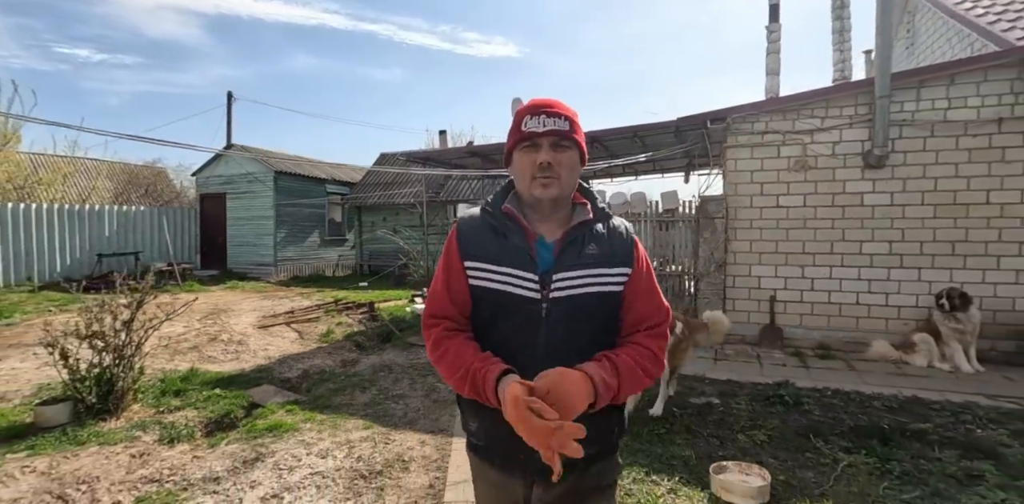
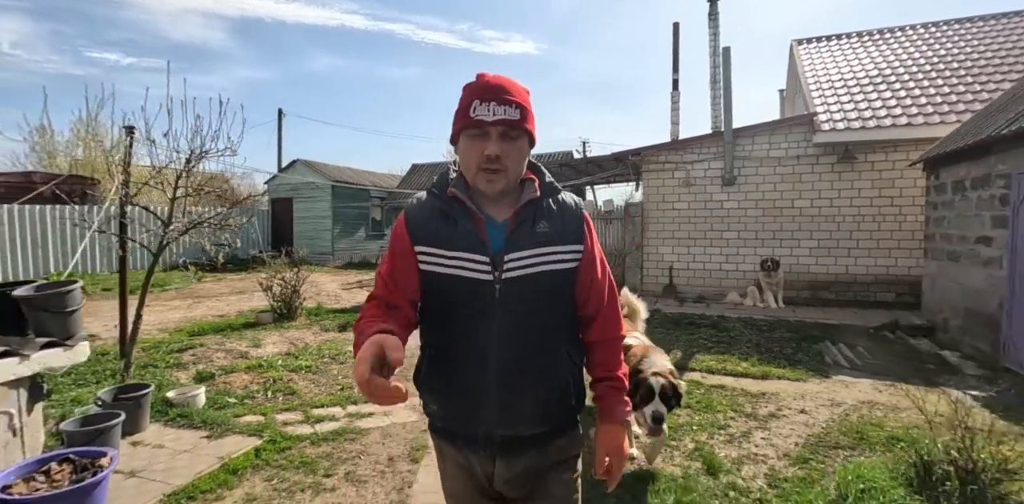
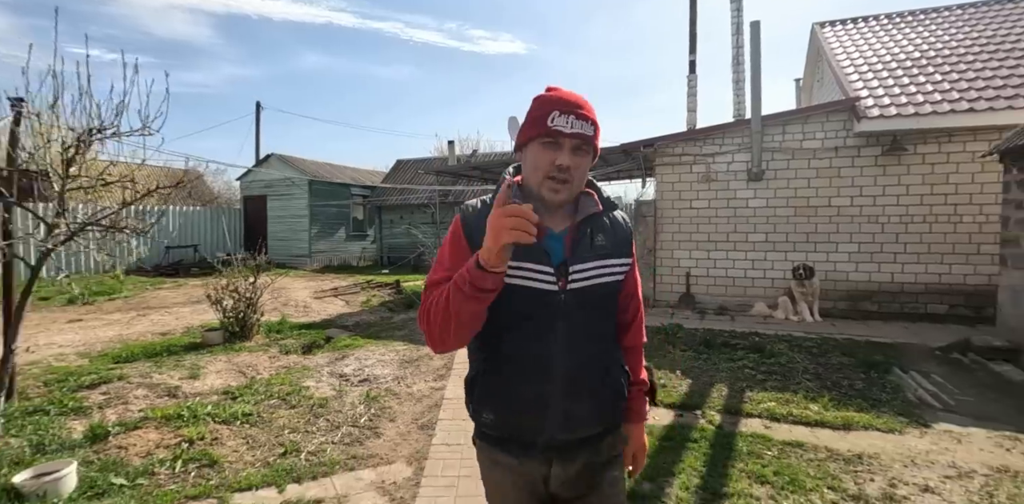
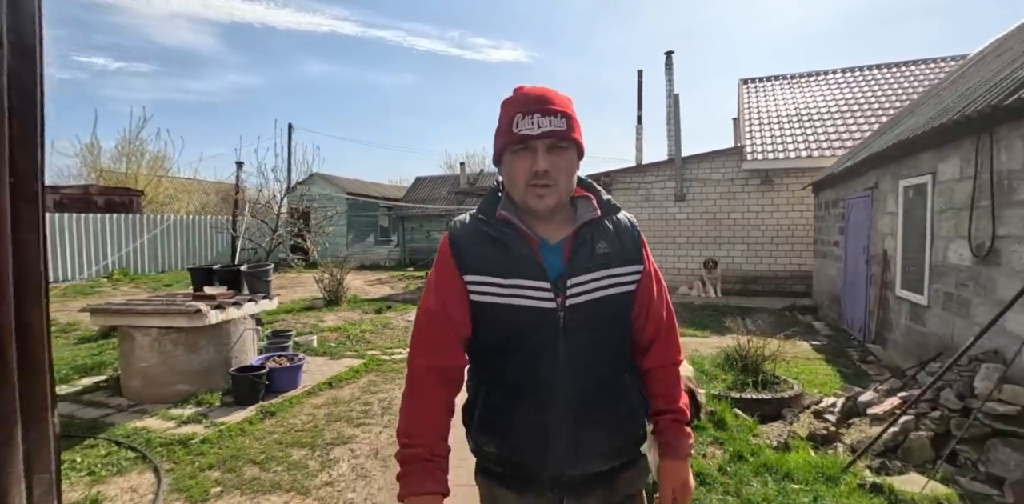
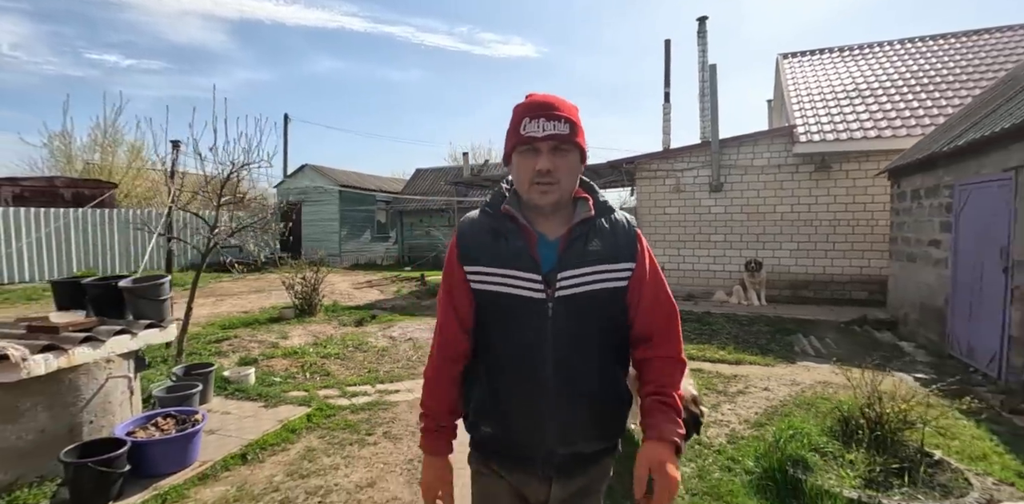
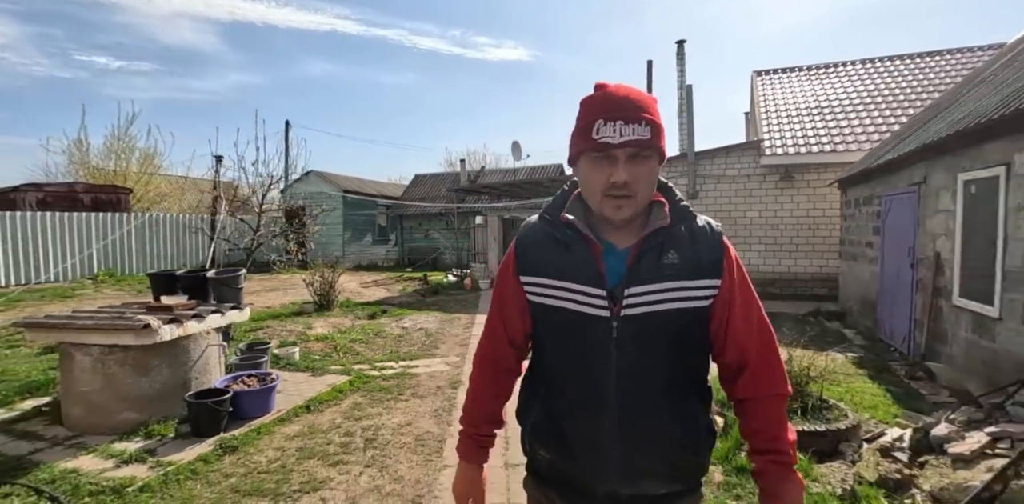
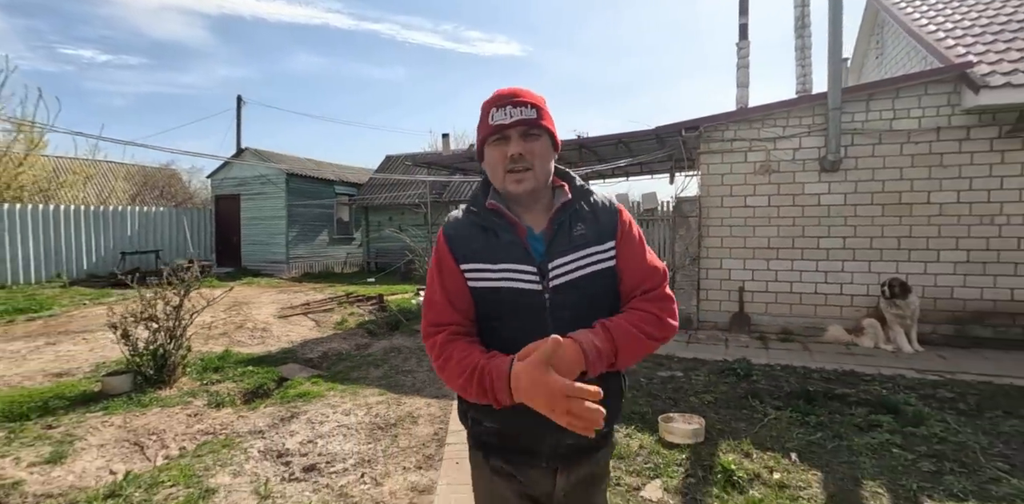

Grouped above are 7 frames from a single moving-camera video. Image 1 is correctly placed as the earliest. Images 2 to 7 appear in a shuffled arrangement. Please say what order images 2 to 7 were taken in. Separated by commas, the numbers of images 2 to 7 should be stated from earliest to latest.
7, 3, 2, 5, 6, 4
